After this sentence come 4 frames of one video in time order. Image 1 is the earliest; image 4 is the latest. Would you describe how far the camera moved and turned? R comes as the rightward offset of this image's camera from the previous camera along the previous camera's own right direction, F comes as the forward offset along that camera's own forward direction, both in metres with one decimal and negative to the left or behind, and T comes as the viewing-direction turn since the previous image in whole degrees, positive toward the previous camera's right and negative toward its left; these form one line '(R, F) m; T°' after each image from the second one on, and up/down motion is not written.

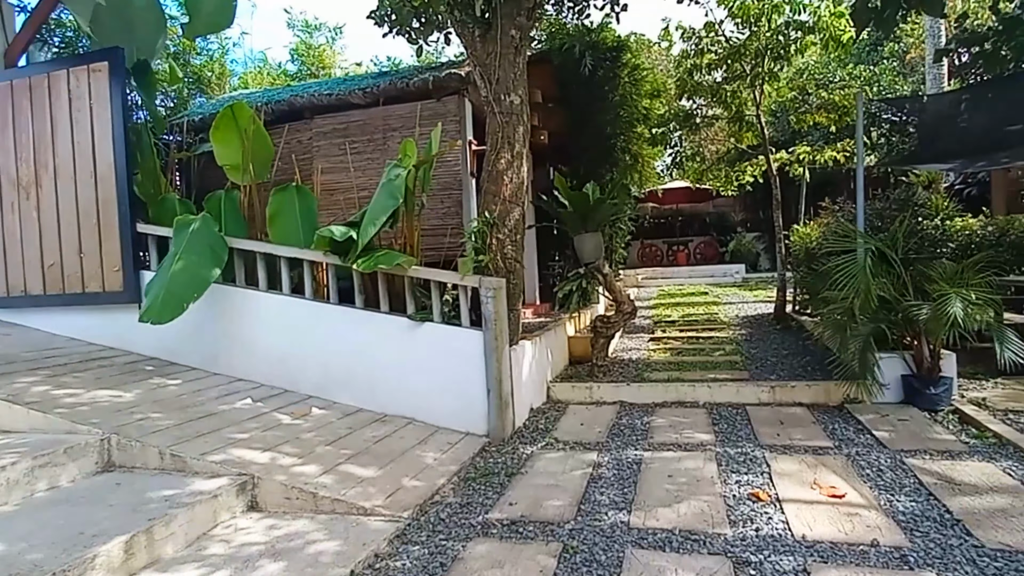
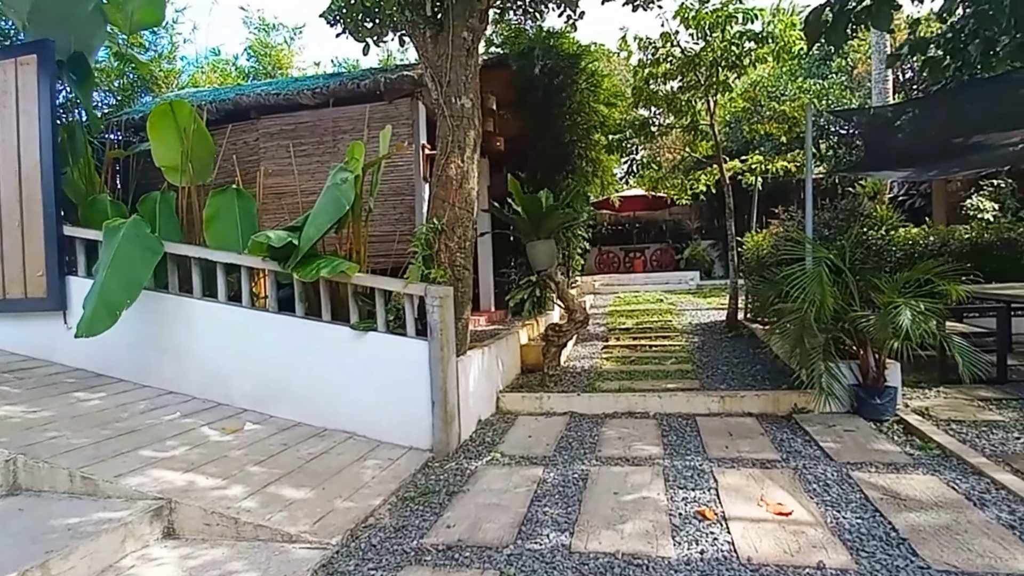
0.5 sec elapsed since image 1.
(+0.2, +0.1) m; +3°
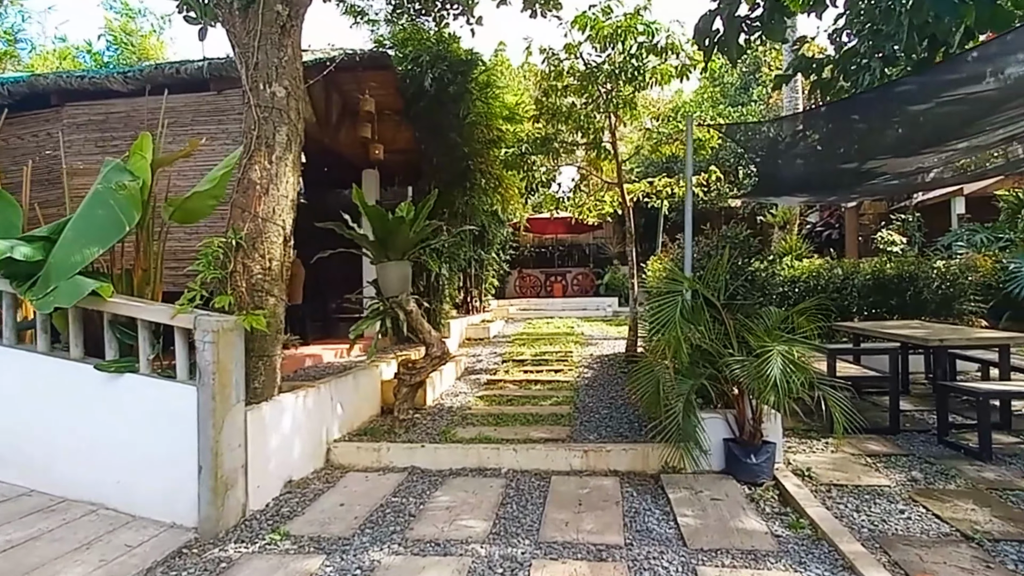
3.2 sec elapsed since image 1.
(+0.9, +0.8) m; +5°
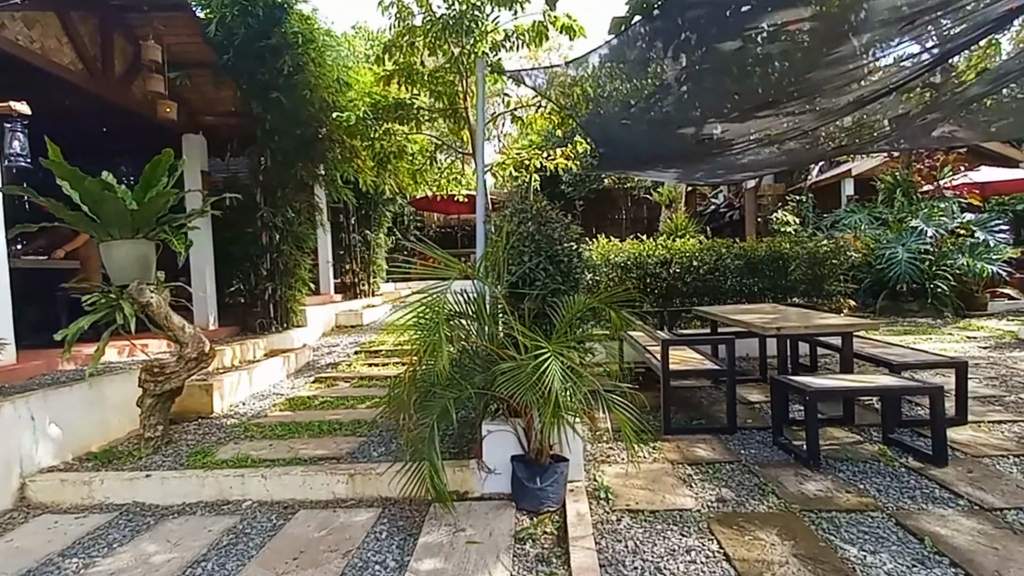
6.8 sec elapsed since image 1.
(+1.2, +0.8) m; +6°
